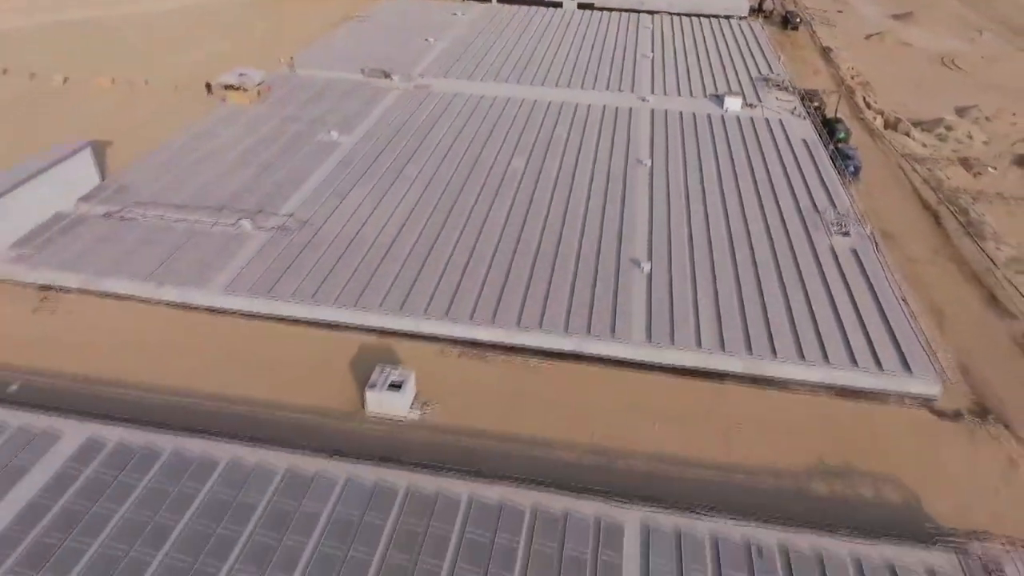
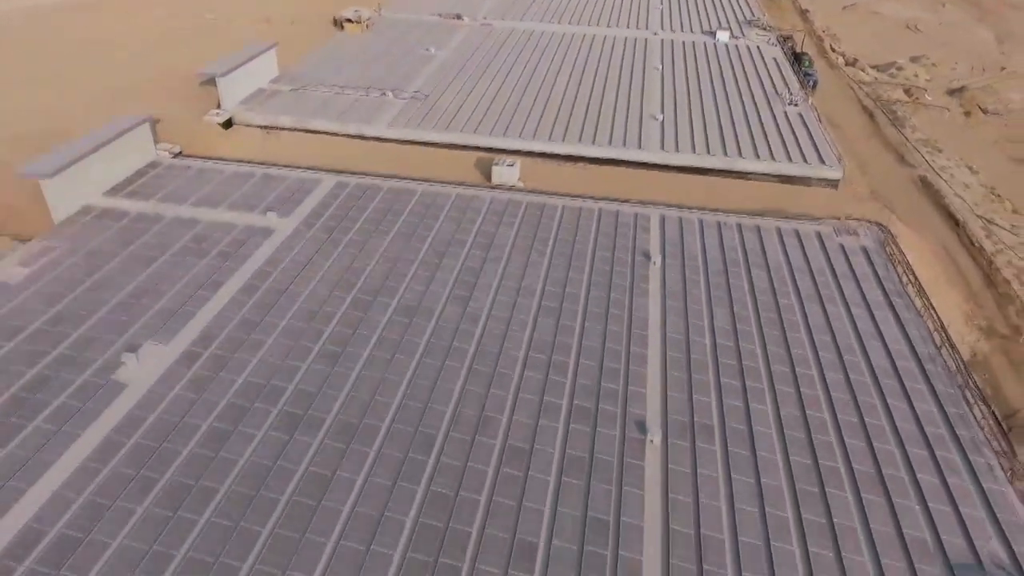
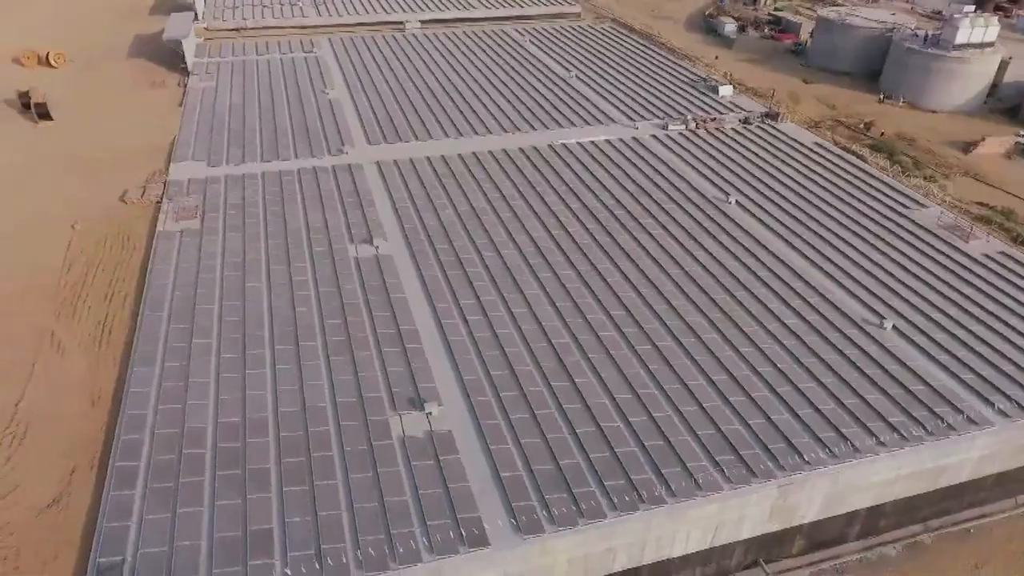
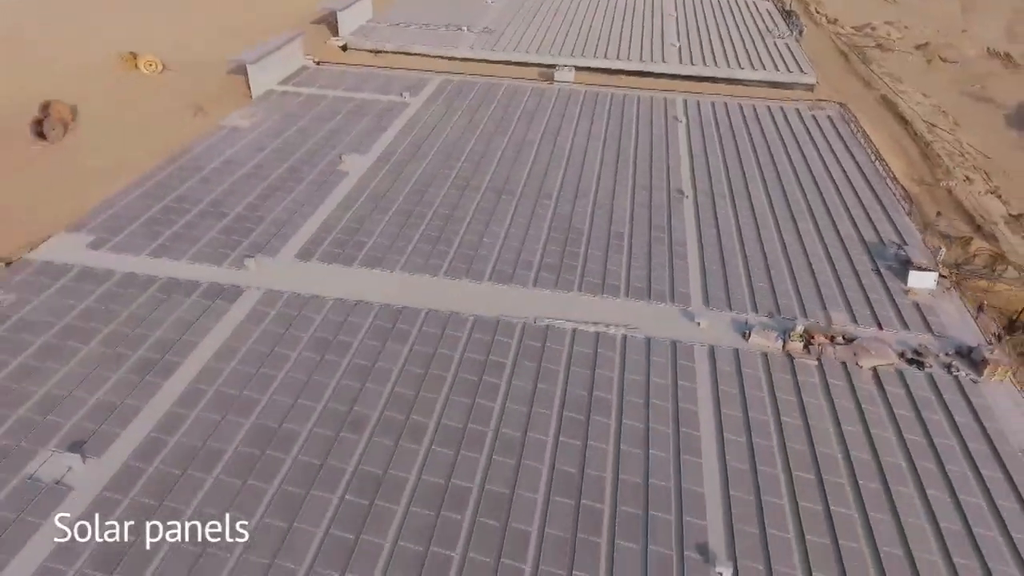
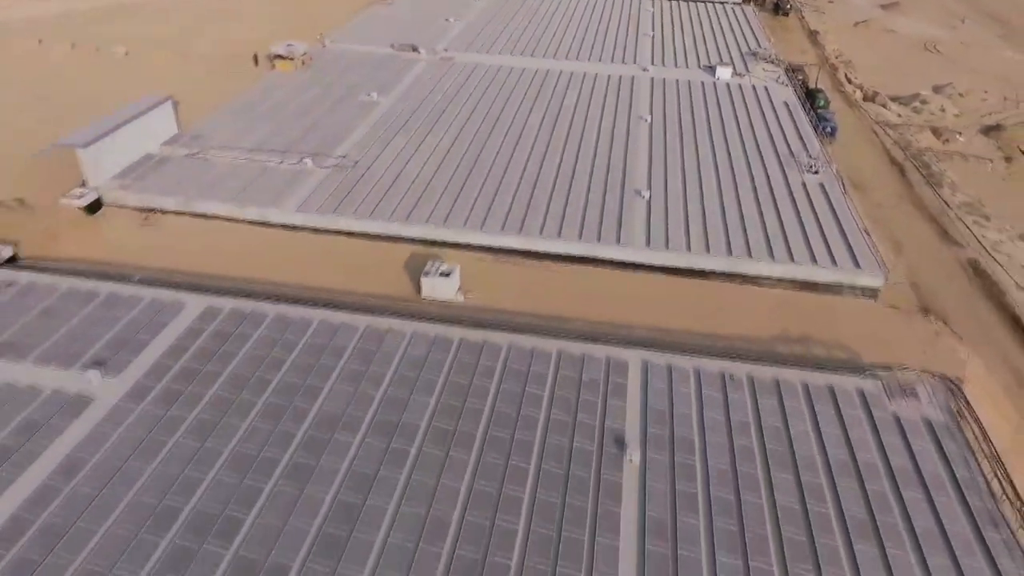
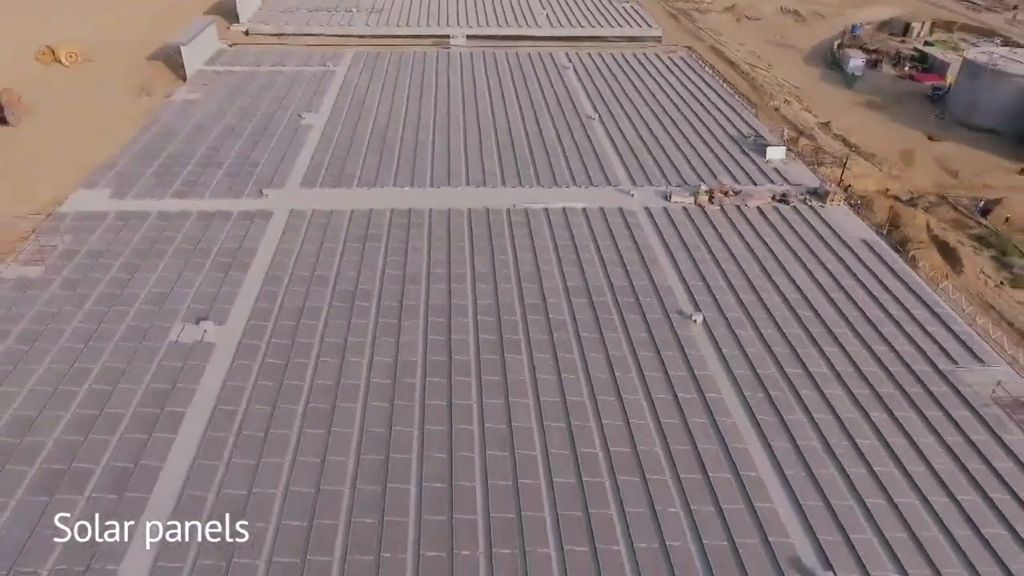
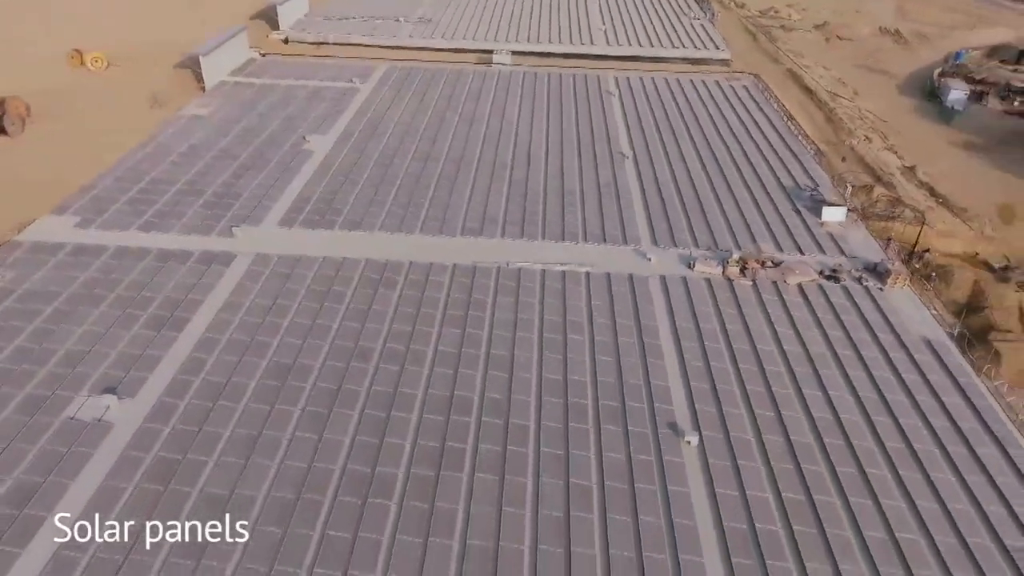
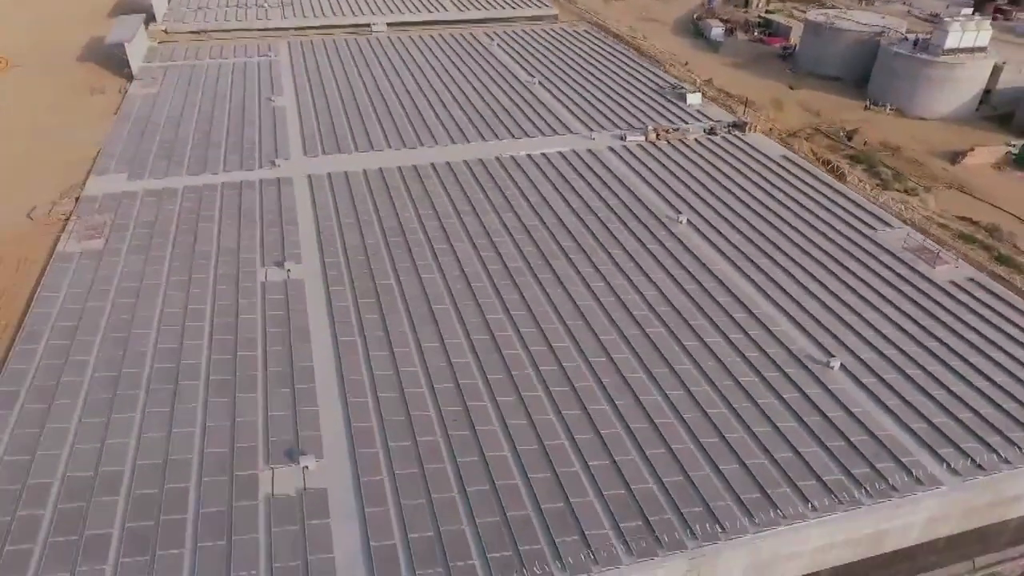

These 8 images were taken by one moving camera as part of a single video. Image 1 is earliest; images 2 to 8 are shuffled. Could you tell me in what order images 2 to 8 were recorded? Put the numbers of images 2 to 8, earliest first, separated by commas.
5, 2, 4, 7, 6, 8, 3
